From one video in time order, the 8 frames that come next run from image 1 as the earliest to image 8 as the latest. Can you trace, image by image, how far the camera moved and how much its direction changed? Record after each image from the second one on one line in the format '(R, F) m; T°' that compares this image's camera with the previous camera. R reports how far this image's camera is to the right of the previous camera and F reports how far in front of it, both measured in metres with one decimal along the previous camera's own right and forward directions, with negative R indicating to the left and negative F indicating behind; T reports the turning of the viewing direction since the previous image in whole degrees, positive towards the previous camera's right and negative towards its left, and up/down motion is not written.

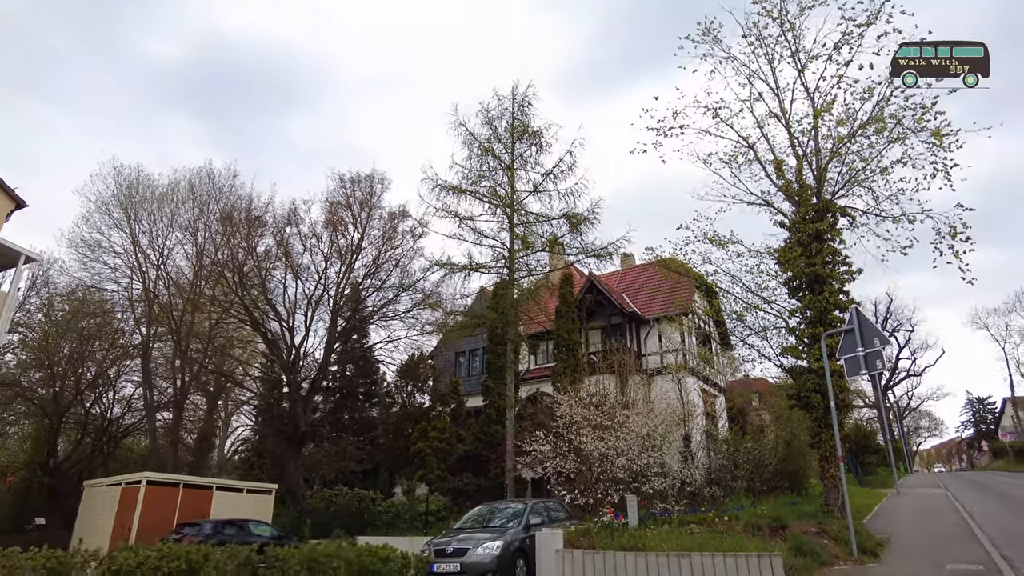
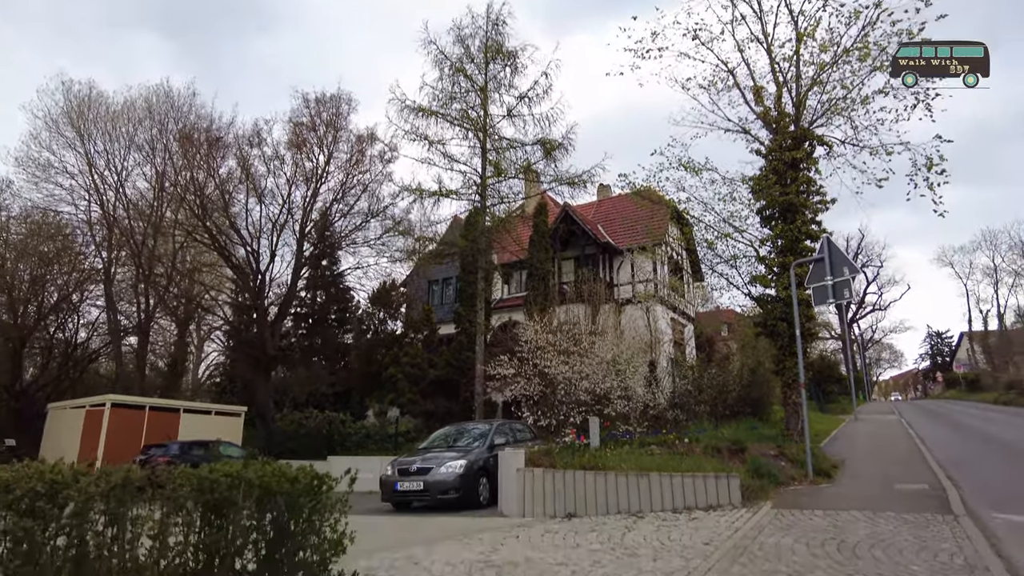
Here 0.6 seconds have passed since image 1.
(+0.2, +0.3) m; +2°
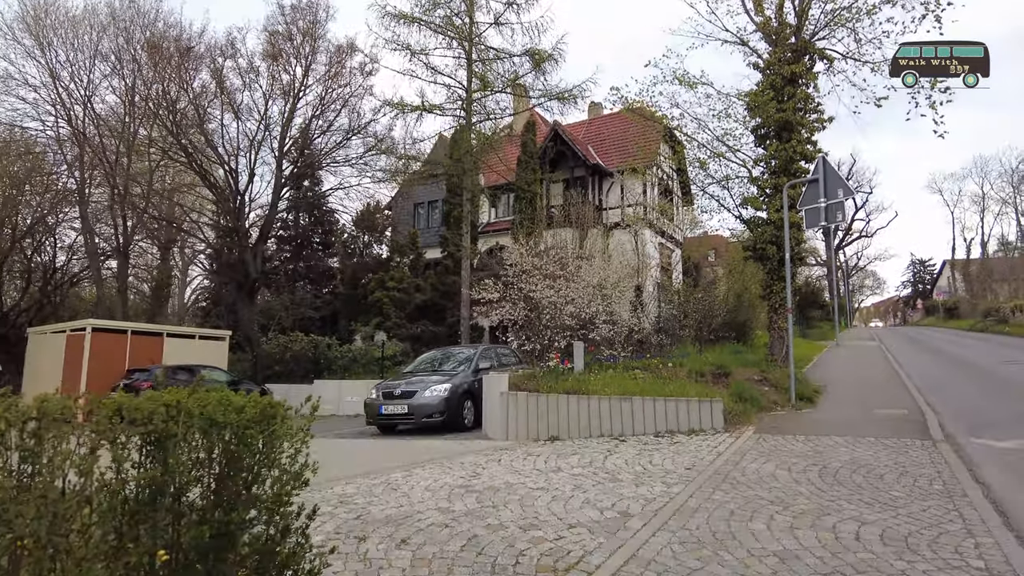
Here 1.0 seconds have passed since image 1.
(+0.1, +0.3) m; +1°
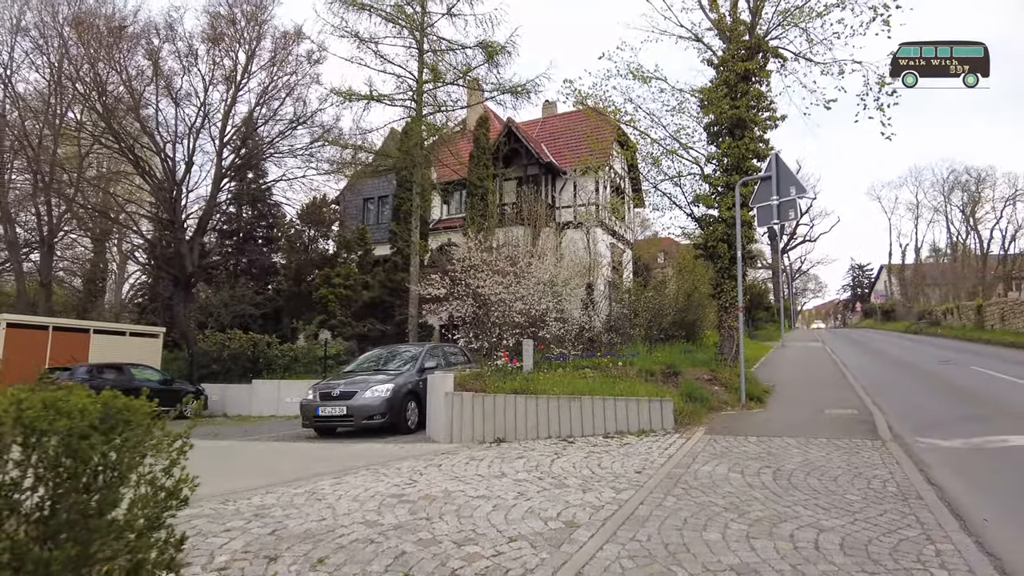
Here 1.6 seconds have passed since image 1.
(+0.1, +0.5) m; +4°
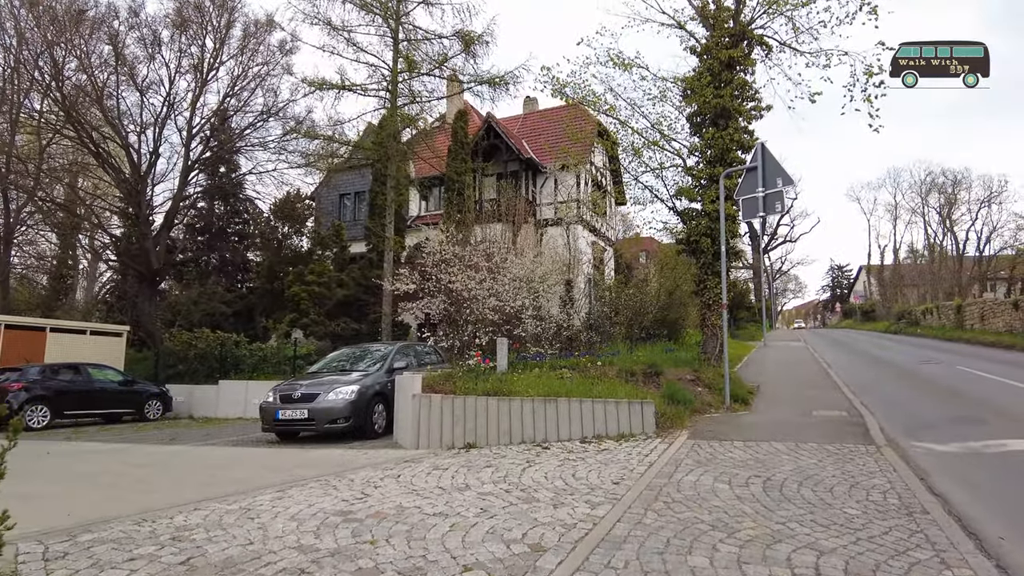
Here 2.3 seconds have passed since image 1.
(+0.2, +0.6) m; +2°
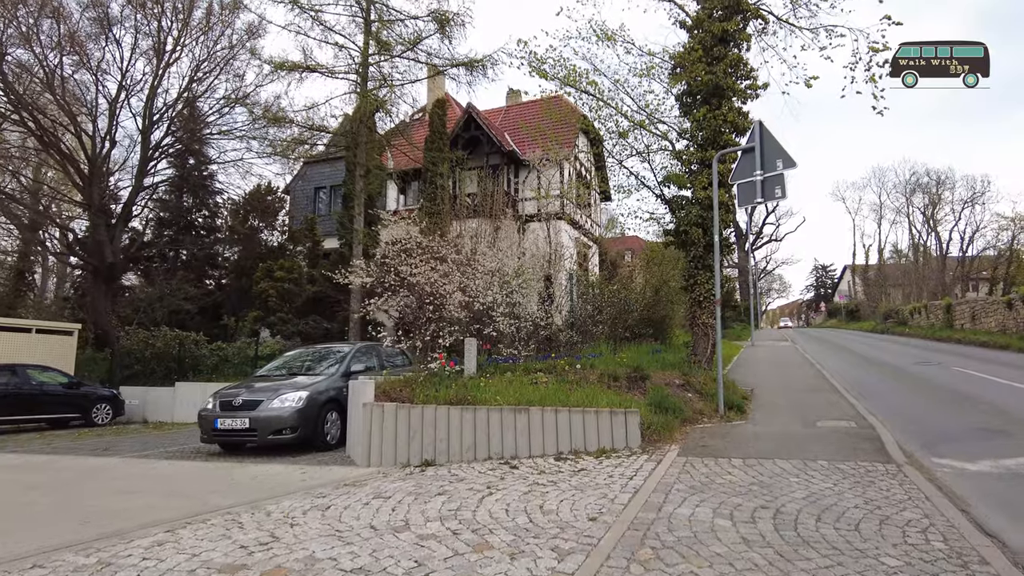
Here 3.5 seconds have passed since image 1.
(+0.3, +1.2) m; +1°
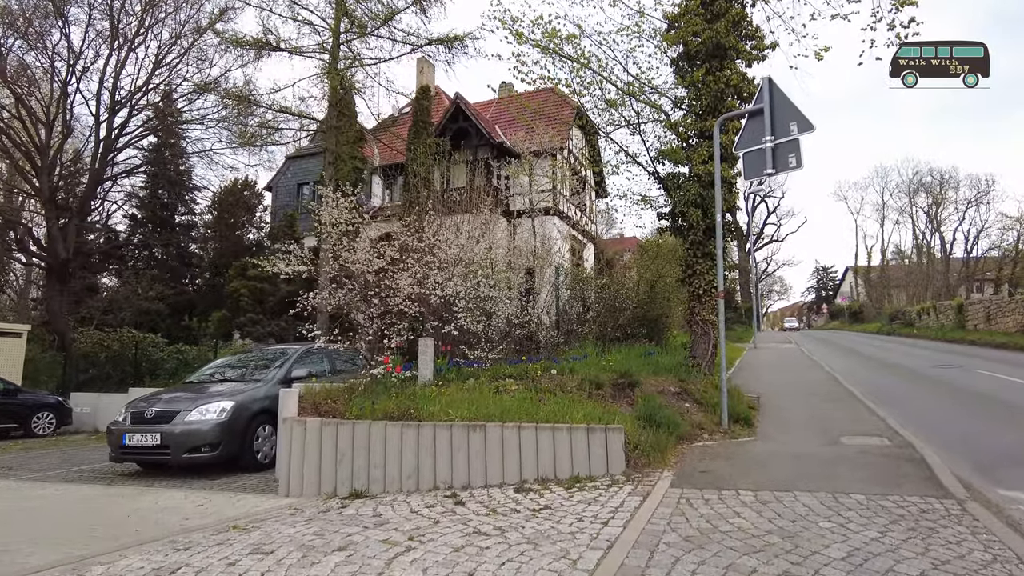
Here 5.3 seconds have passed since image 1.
(+0.5, +1.5) m; 0°
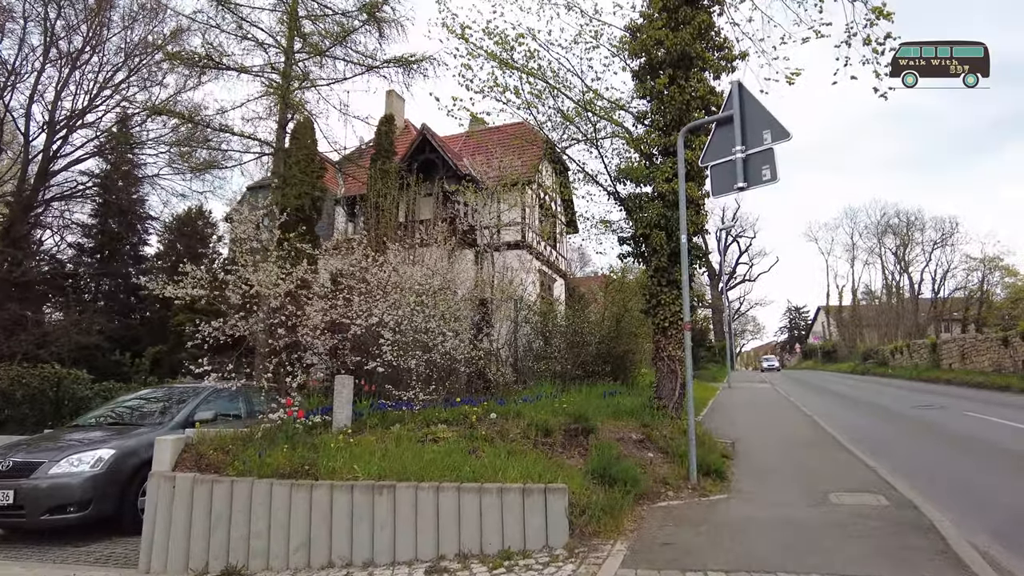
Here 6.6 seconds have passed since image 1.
(+0.4, +1.1) m; +2°
